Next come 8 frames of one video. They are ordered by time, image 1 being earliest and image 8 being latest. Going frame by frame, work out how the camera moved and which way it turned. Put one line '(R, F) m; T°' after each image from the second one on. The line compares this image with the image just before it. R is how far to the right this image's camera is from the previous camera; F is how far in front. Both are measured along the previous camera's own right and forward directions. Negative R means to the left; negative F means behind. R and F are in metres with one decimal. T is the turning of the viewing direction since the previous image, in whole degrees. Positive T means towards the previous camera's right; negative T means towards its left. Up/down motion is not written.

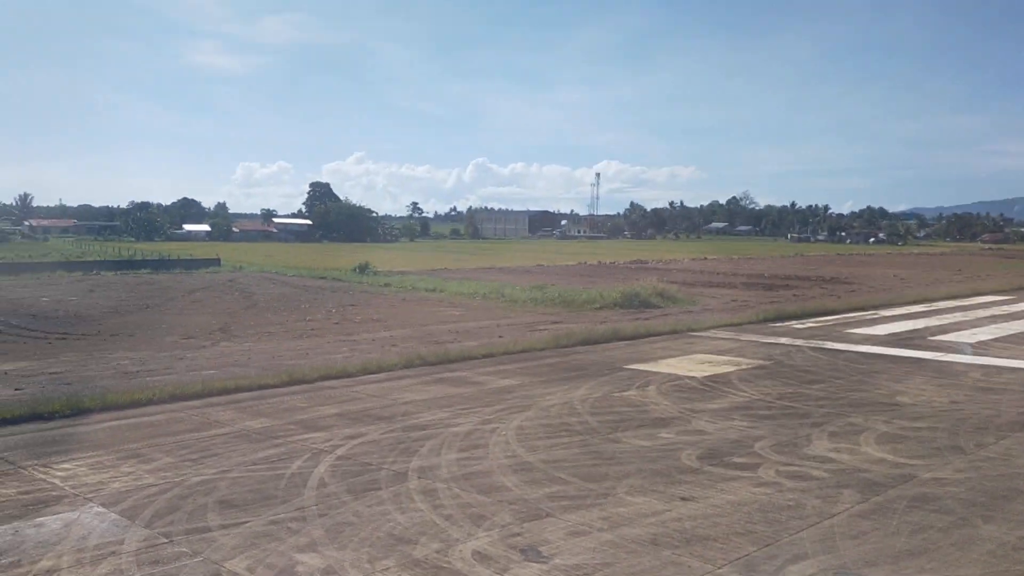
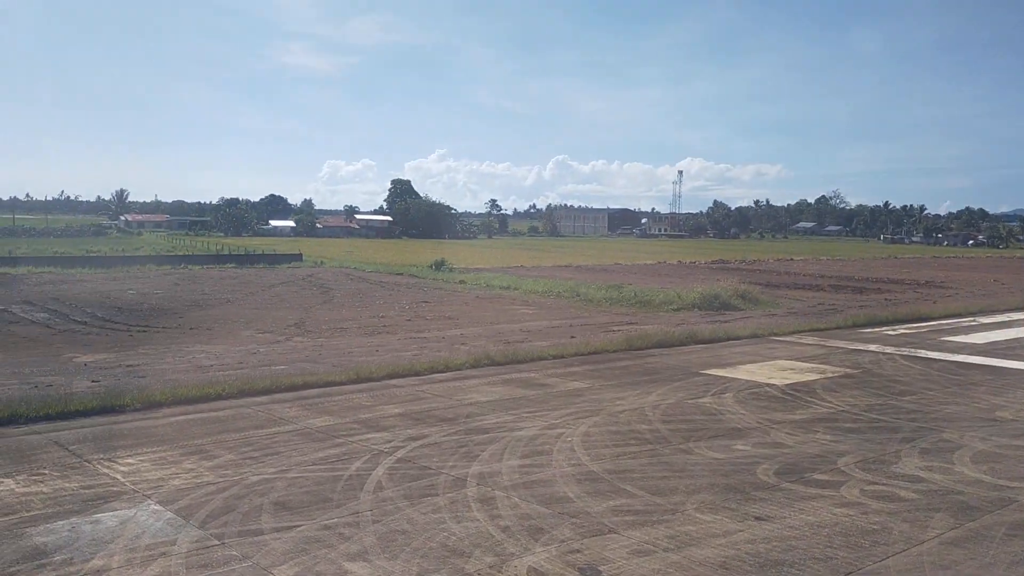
(+0.1, +0.3) m; -5°
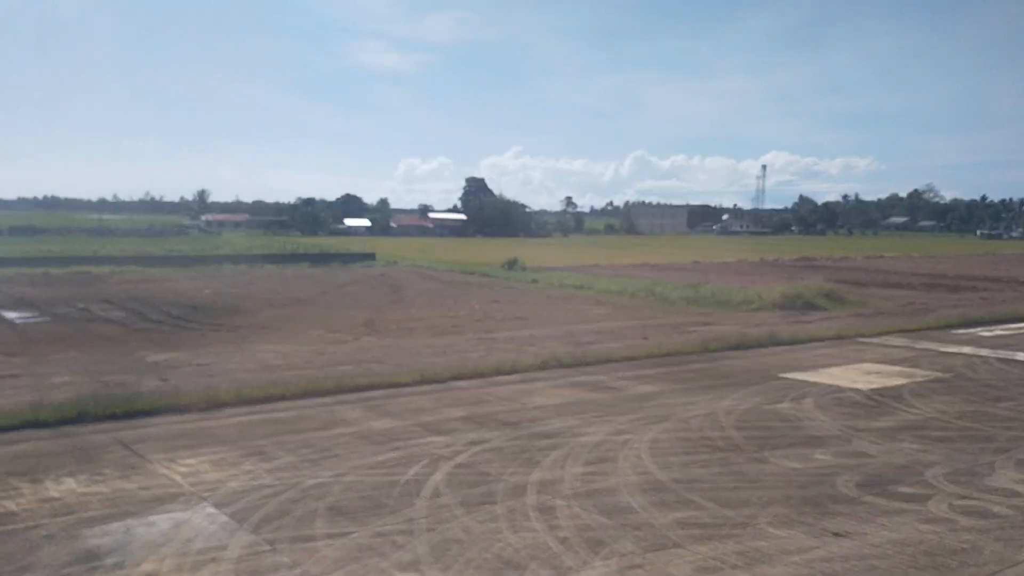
(+0.1, +0.3) m; -5°
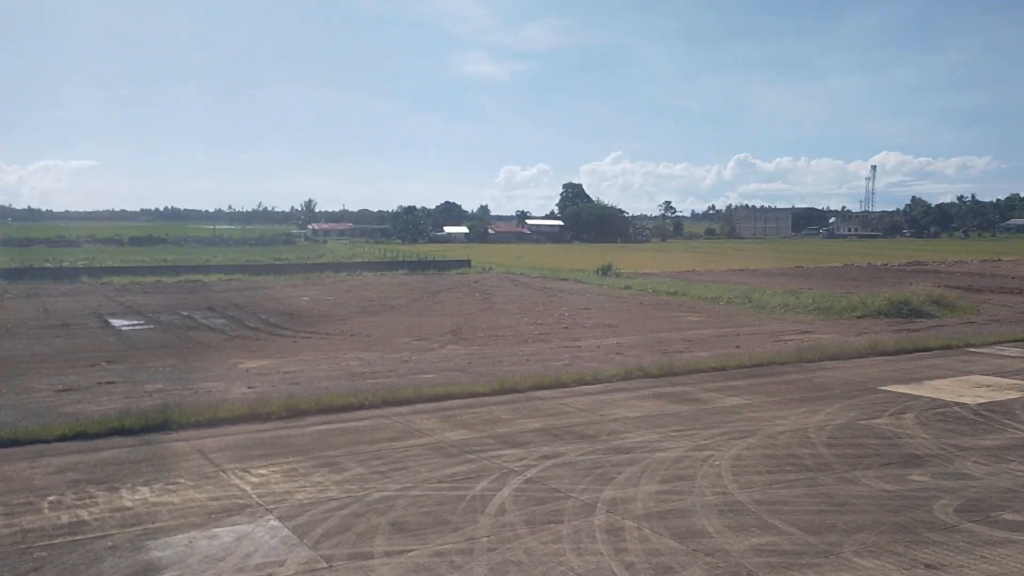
(+0.3, +0.3) m; -6°
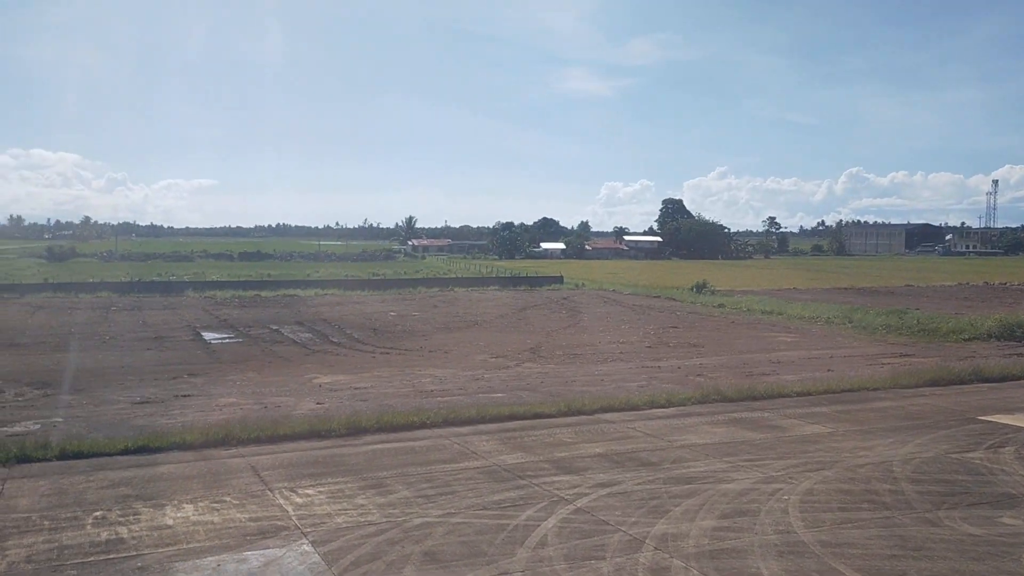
(+0.4, +0.4) m; -6°
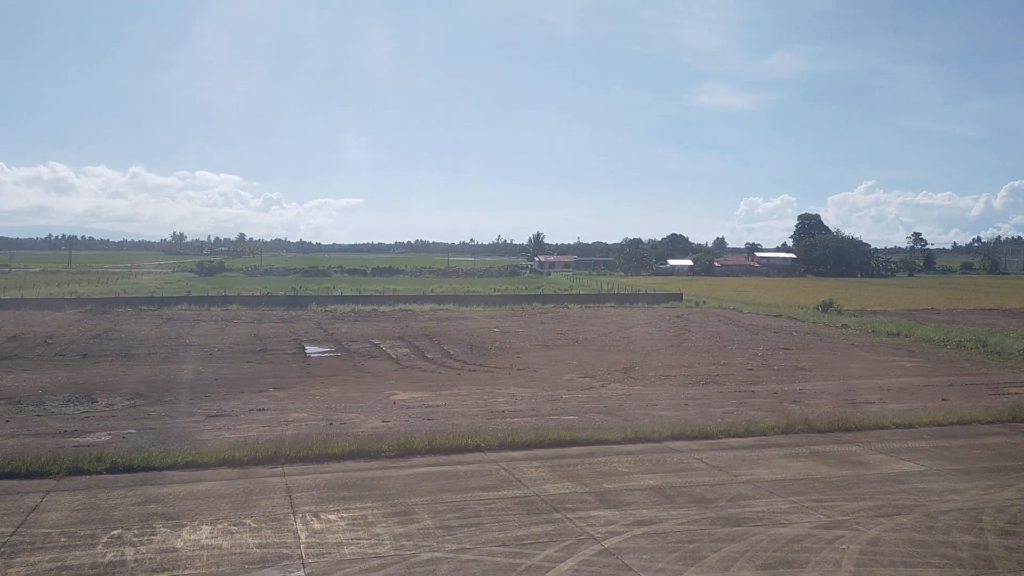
(+0.9, +0.6) m; -8°
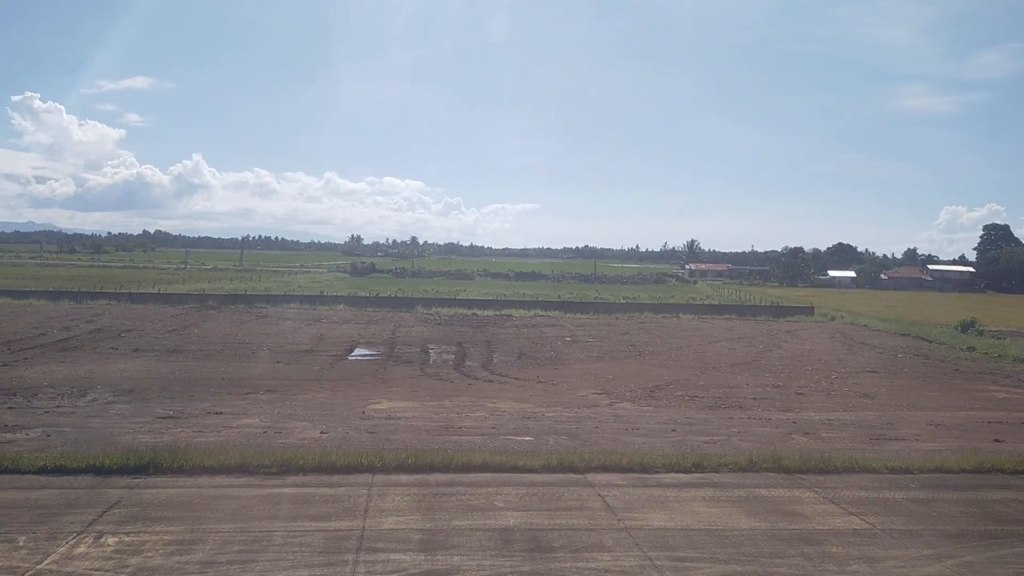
(+3.0, +1.4) m; -10°
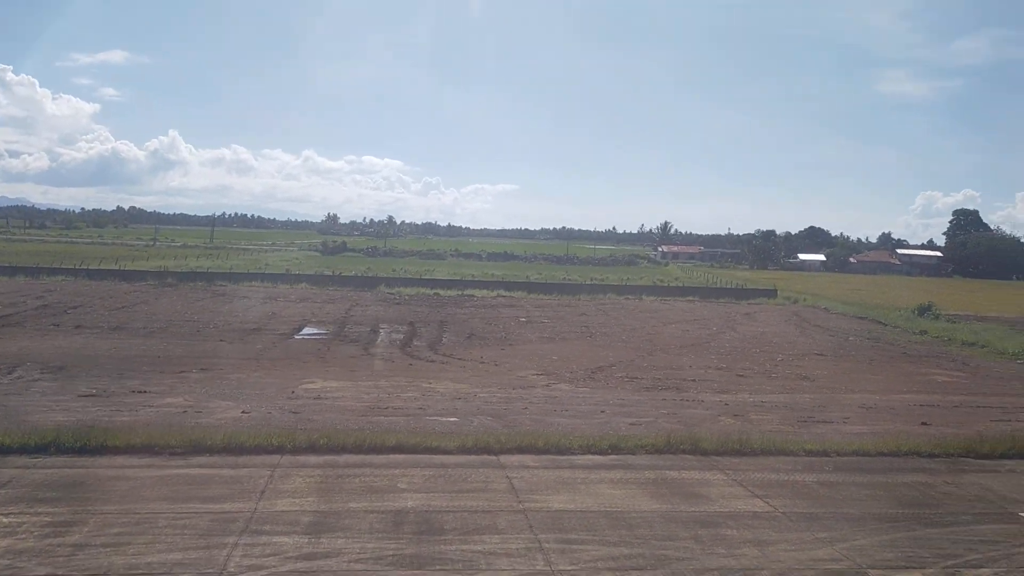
(+0.7, +0.1) m; +1°
